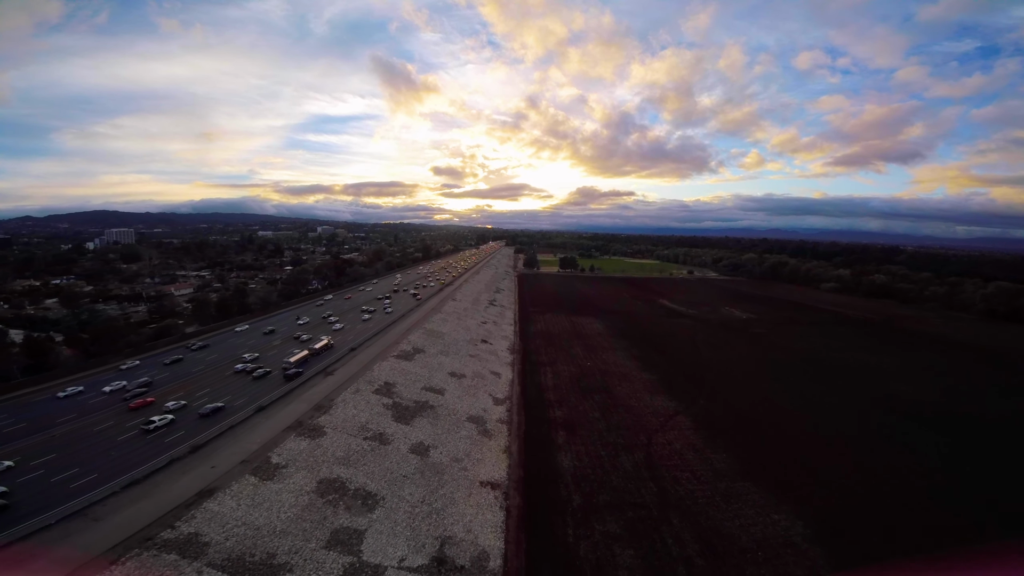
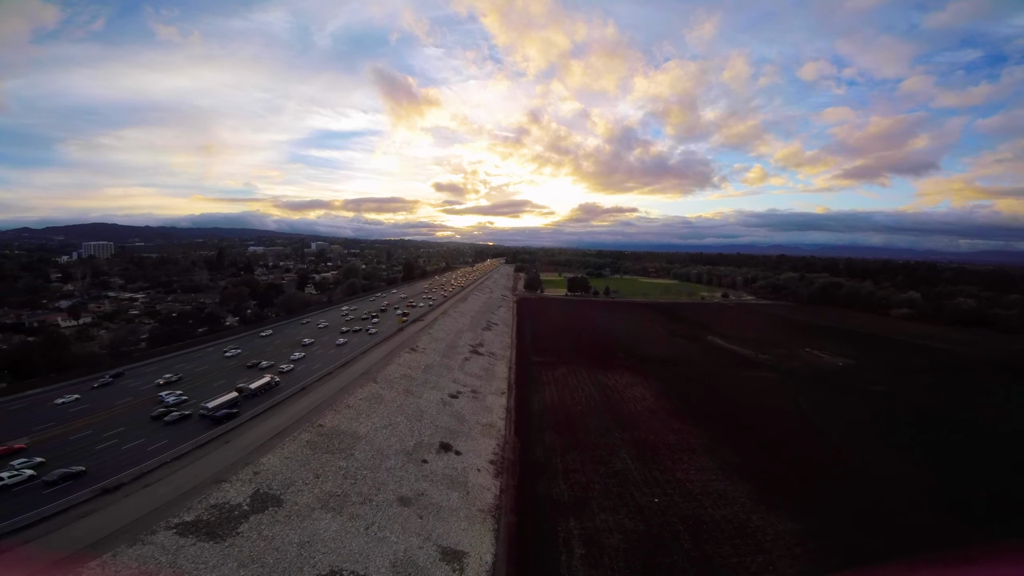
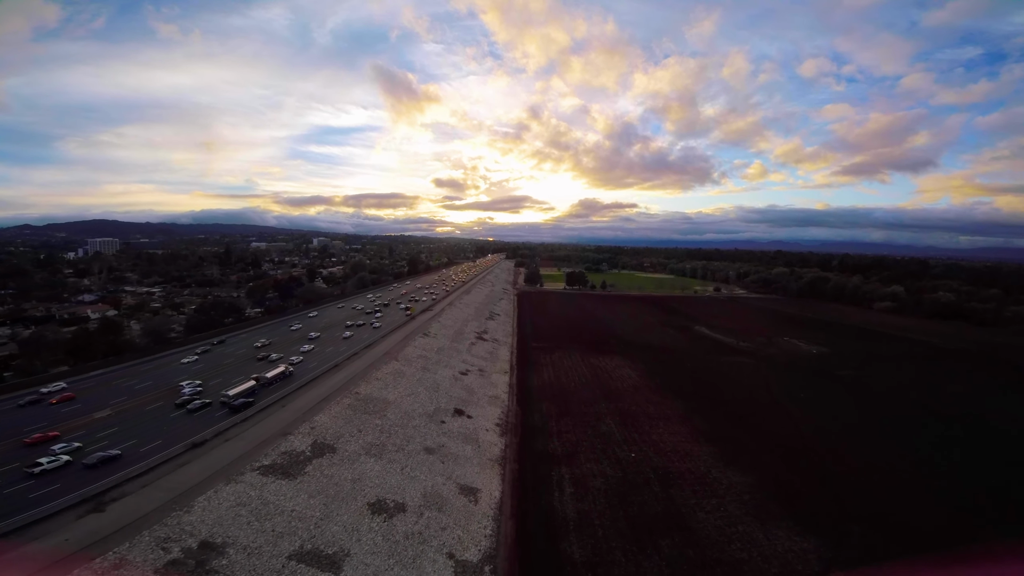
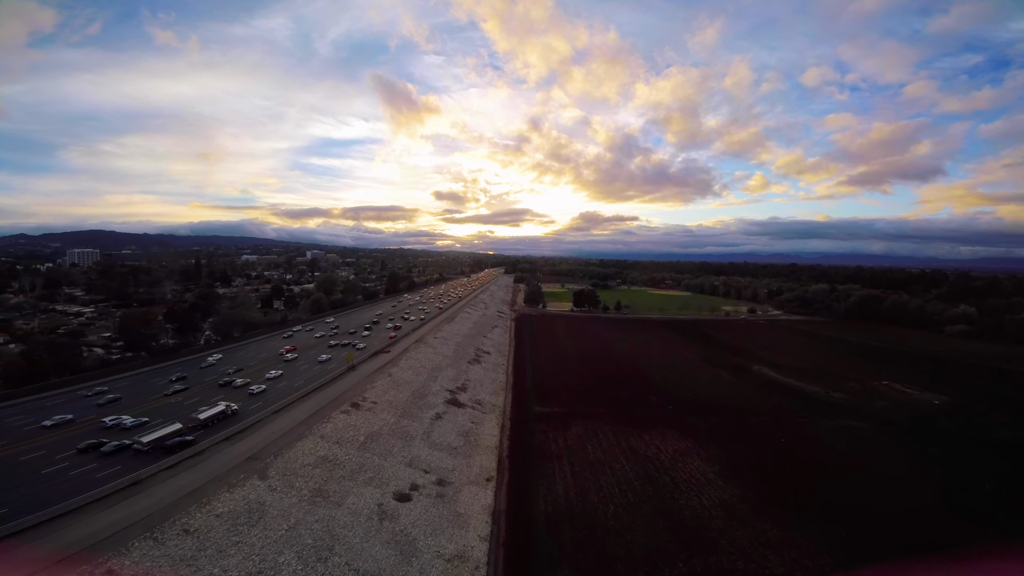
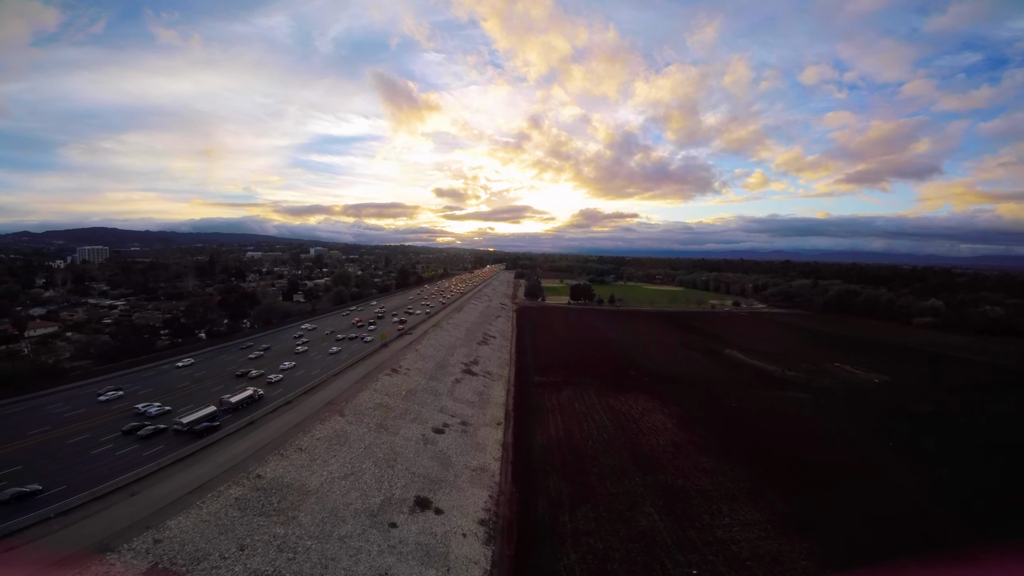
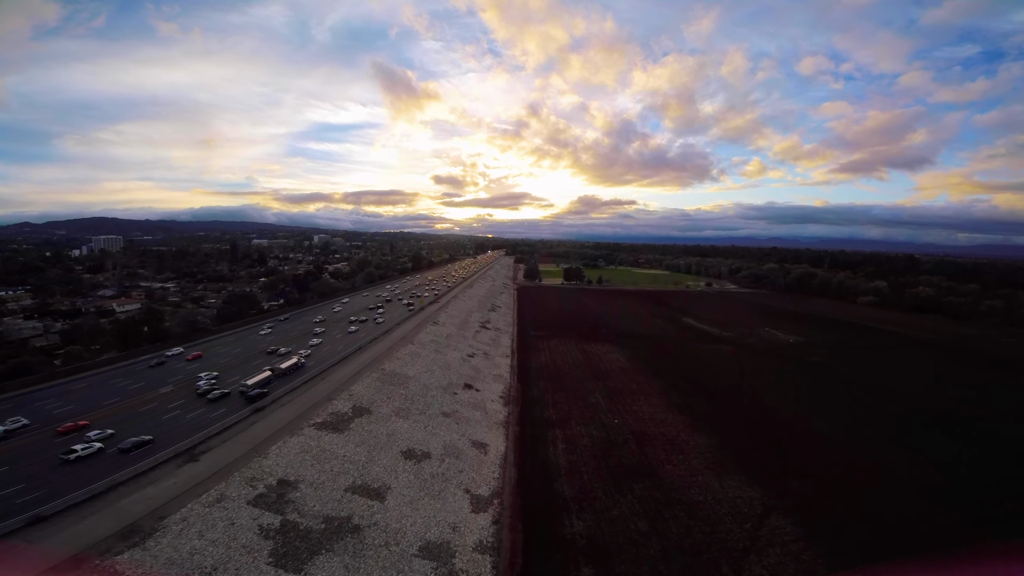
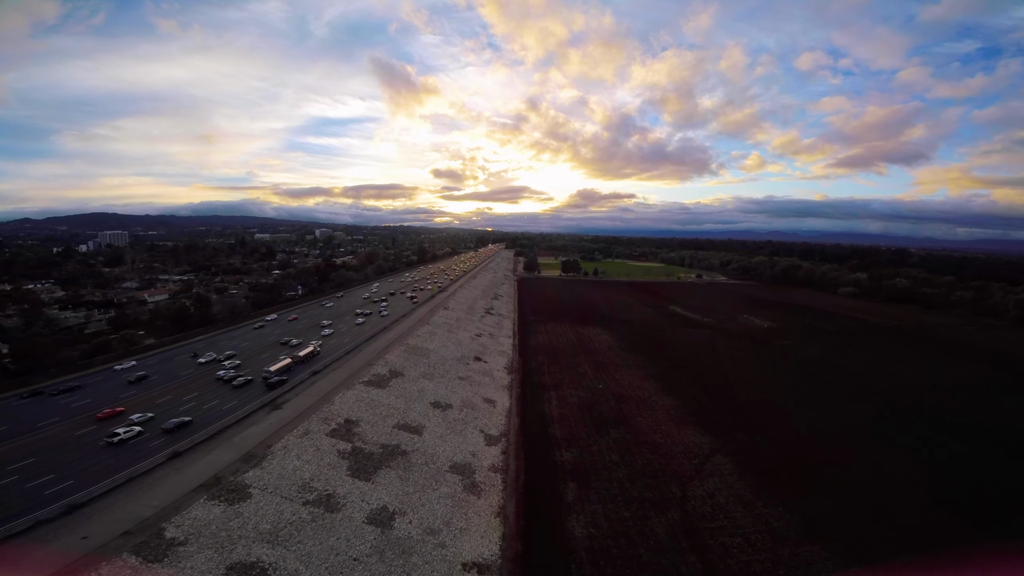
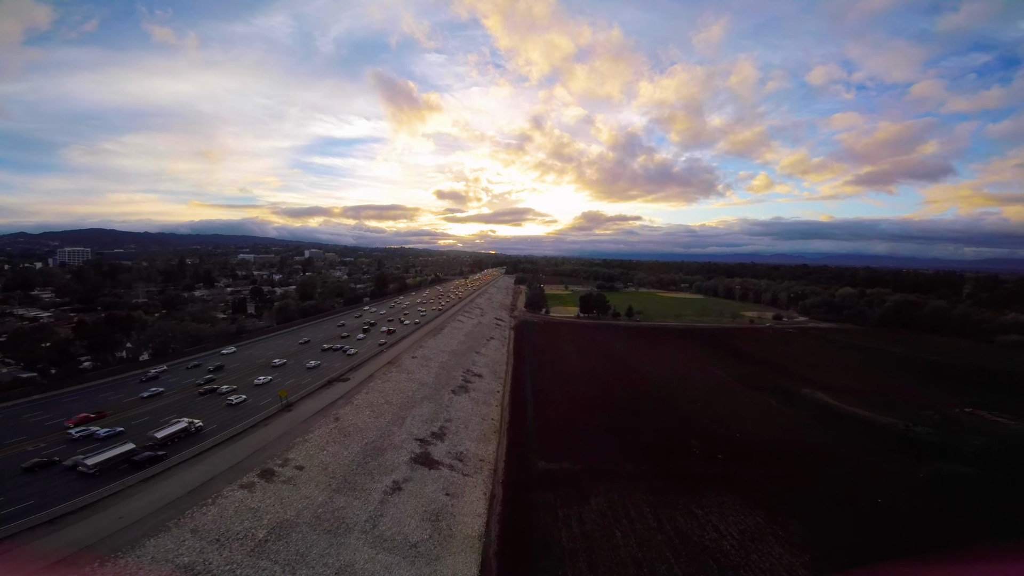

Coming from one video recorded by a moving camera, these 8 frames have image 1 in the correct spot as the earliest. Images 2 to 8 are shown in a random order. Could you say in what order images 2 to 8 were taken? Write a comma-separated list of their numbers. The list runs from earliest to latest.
7, 6, 3, 2, 5, 4, 8
